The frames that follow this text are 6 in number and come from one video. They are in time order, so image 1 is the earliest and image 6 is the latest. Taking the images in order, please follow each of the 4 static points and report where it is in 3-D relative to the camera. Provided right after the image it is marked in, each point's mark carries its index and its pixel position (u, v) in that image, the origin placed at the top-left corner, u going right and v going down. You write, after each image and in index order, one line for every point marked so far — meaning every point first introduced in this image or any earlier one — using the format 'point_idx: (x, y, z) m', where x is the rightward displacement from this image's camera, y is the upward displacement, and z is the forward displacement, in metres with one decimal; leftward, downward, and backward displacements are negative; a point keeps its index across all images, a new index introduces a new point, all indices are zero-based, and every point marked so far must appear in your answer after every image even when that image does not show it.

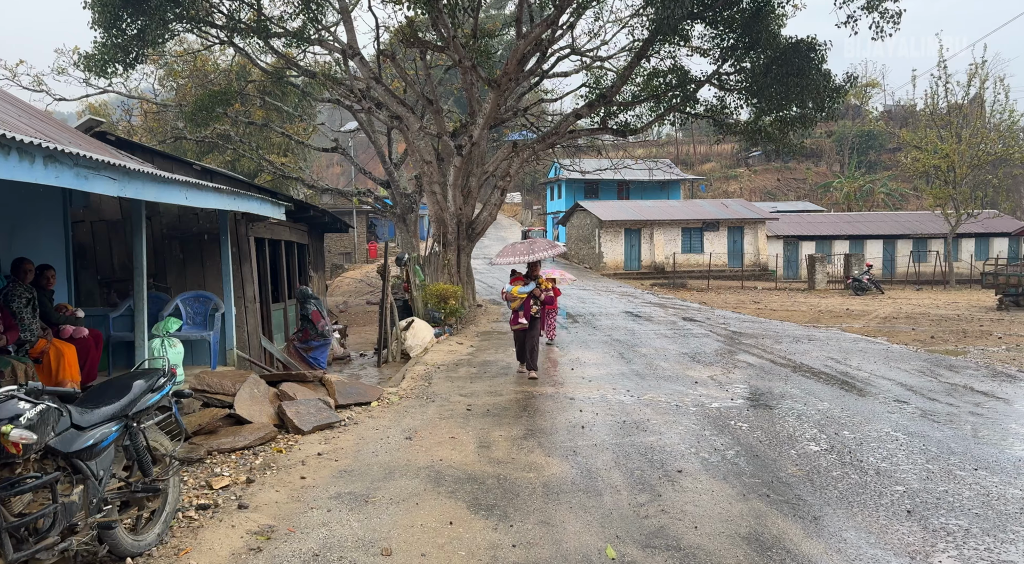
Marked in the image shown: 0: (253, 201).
0: (-3.1, +1.0, +8.5) m
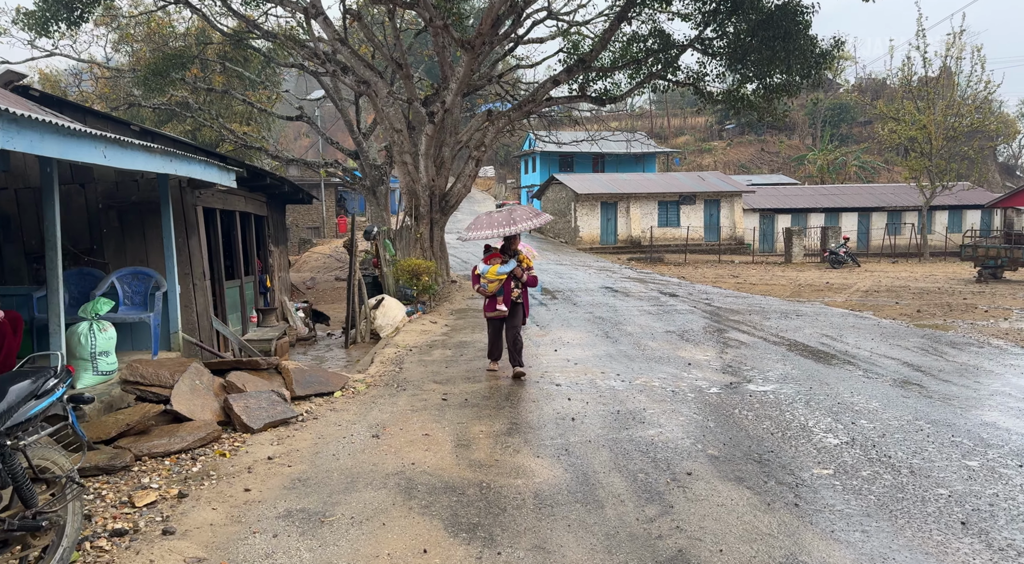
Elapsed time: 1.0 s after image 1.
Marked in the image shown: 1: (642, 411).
0: (-3.3, +1.2, +7.5) m
1: (+1.2, -1.1, +6.4) m
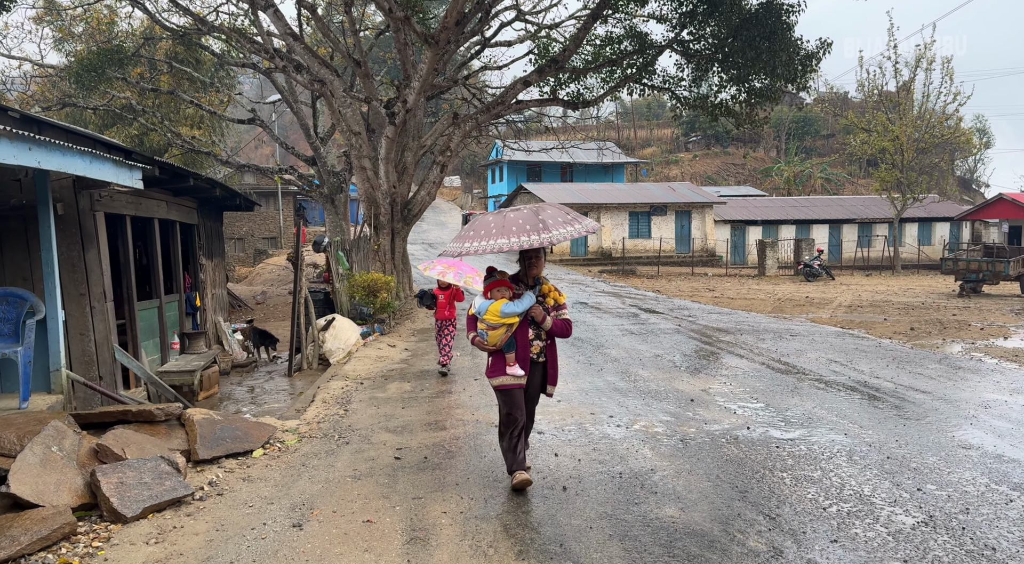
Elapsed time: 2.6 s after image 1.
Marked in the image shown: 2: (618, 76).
0: (-3.6, +1.0, +5.9) m
1: (+1.0, -1.3, +5.0) m
2: (+2.8, +5.6, +19.7) m
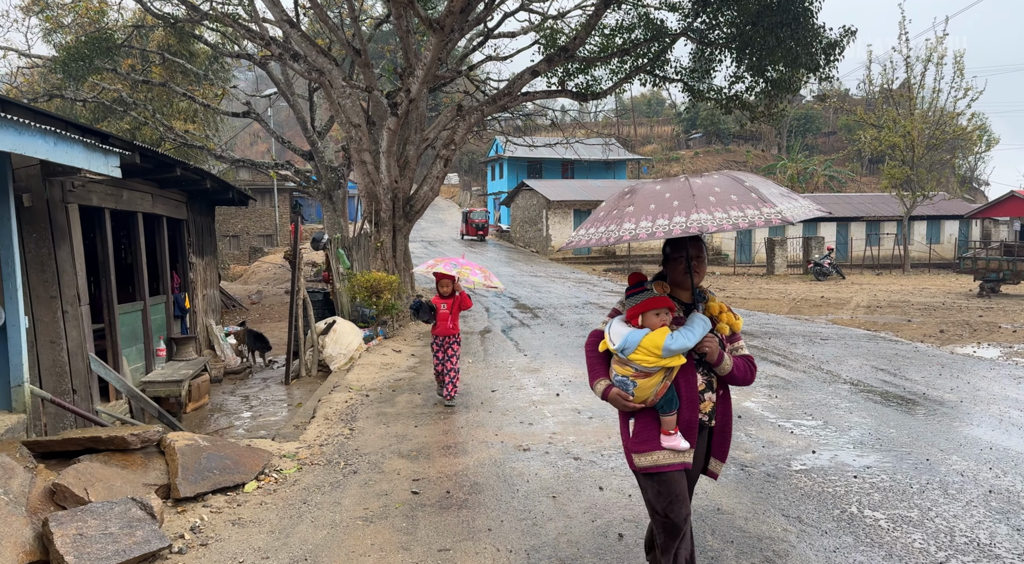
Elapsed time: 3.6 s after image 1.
0: (-3.3, +1.0, +5.1) m
1: (+1.2, -1.3, +4.2) m
2: (+3.0, +5.6, +18.9) m
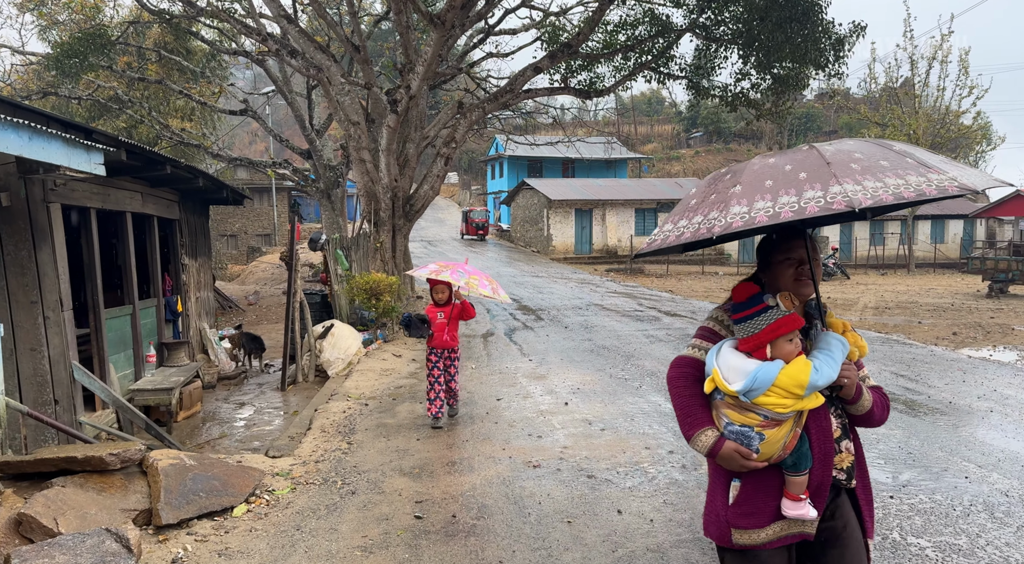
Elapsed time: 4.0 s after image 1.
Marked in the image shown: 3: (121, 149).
0: (-3.3, +1.0, +4.7) m
1: (+1.3, -1.4, +3.9) m
2: (+3.1, +5.6, +18.6) m
3: (-3.4, +1.2, +6.3) m
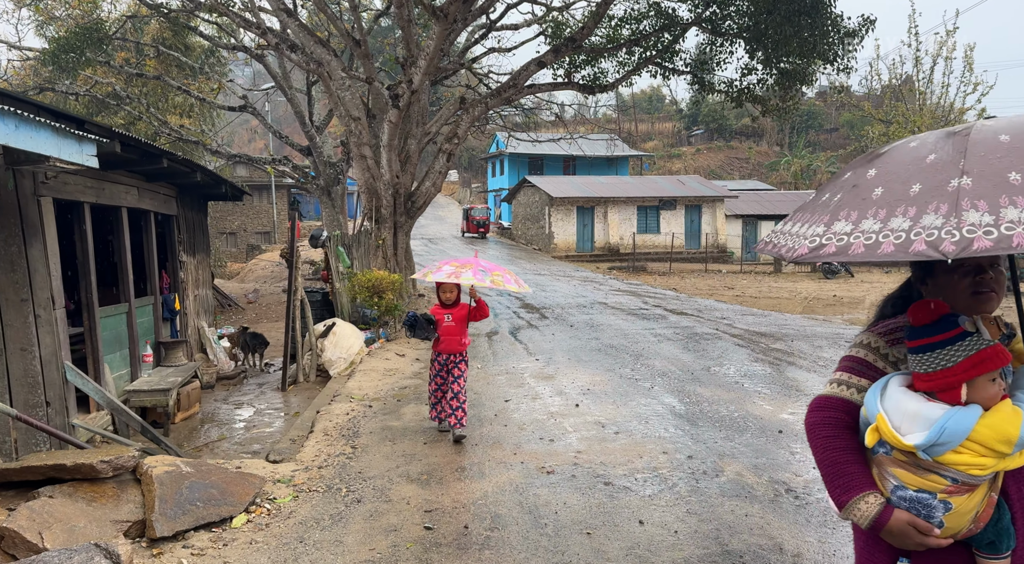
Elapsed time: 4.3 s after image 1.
0: (-3.2, +1.0, +4.5) m
1: (+1.3, -1.4, +3.7) m
2: (+3.1, +5.6, +18.3) m
3: (-3.3, +1.2, +6.0) m
